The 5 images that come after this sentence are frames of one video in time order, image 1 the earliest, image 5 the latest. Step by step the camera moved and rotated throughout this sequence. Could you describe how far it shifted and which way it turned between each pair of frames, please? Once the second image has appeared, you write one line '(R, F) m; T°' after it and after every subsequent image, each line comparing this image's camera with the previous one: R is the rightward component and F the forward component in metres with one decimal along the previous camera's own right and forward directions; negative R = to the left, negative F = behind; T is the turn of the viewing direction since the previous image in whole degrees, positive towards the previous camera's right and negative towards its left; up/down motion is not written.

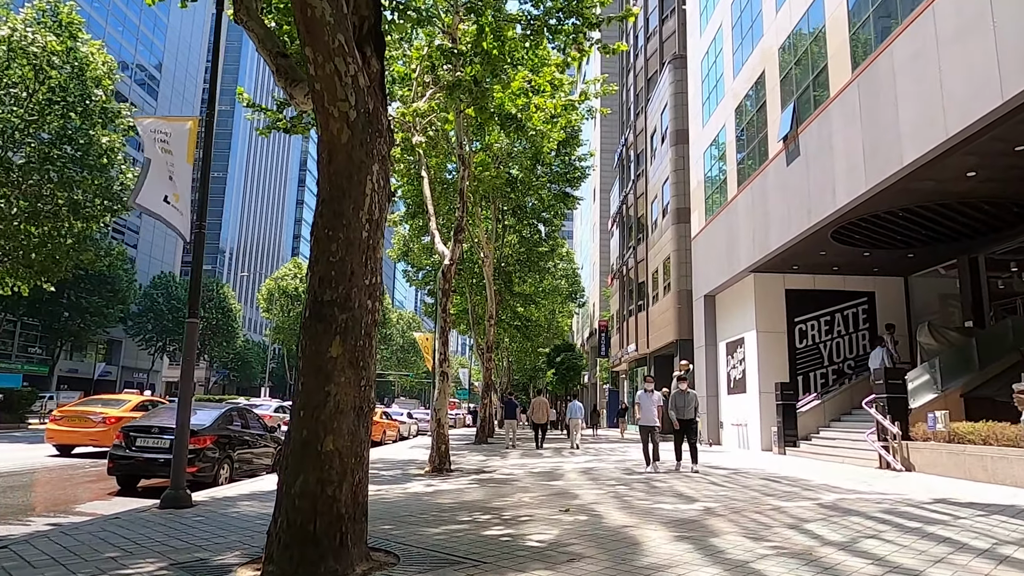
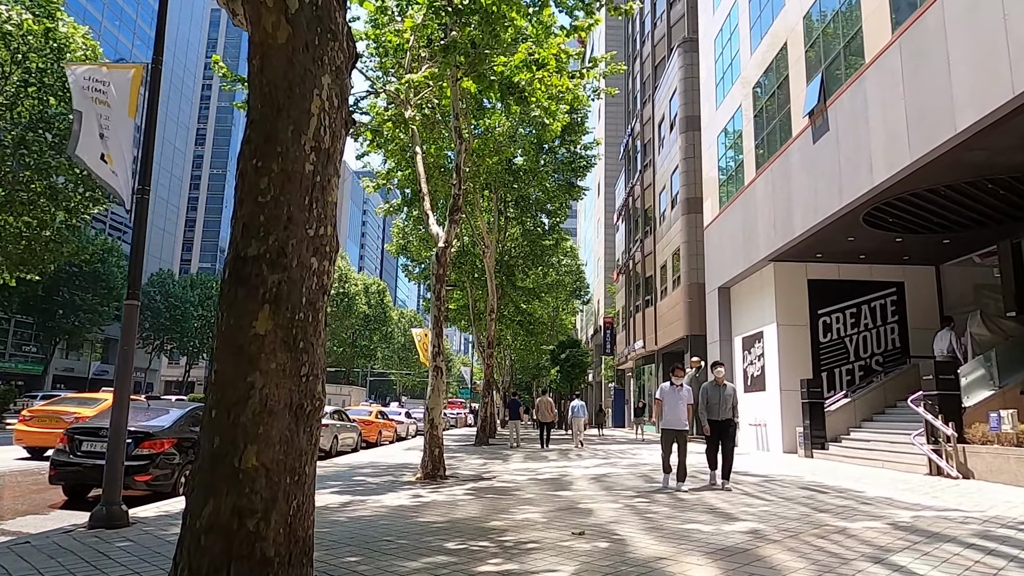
(0.0, +1.4) m; 0°
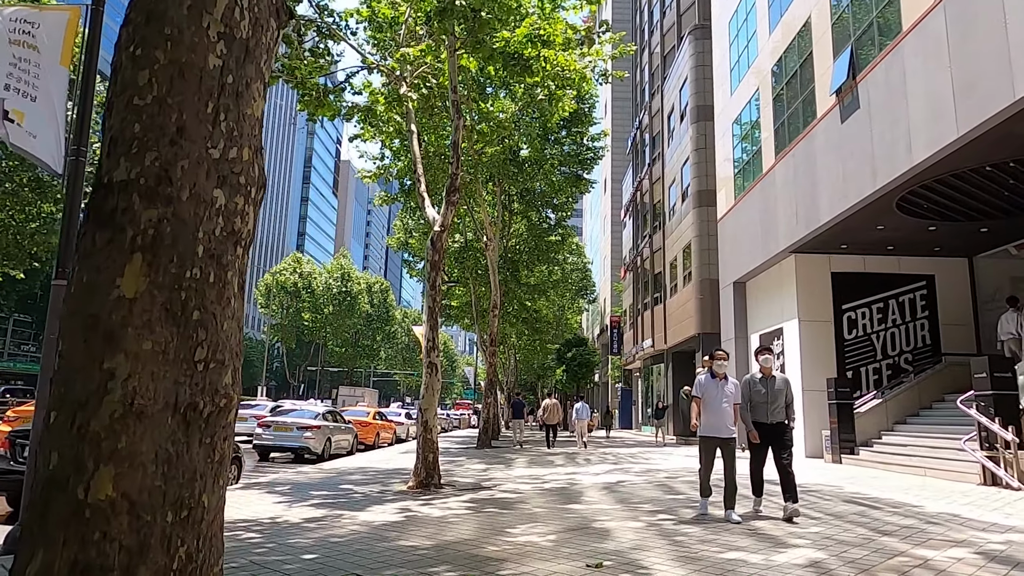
(0.0, +1.1) m; 0°
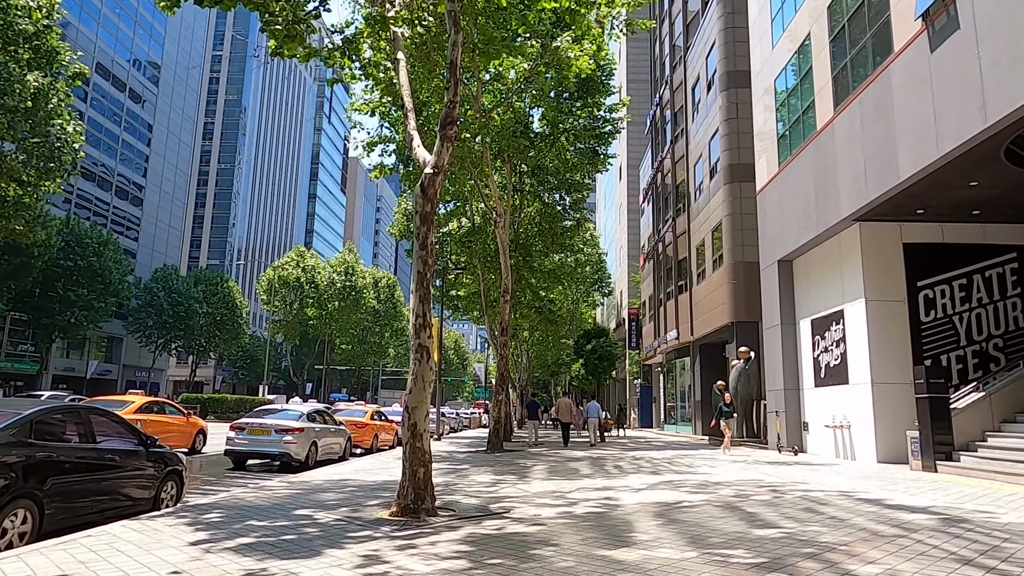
(-0.1, +2.6) m; -1°
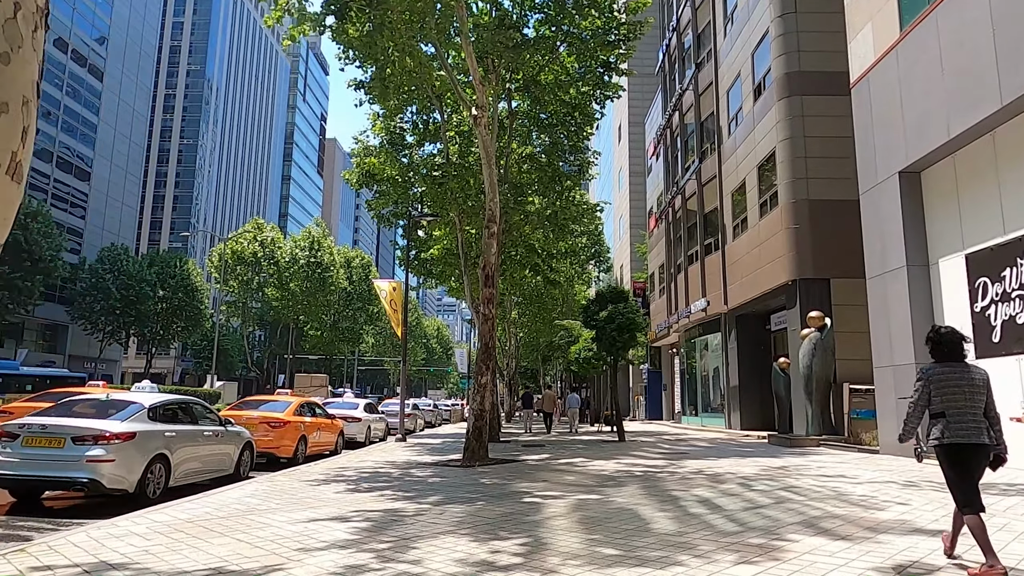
(-0.1, +6.5) m; +1°
